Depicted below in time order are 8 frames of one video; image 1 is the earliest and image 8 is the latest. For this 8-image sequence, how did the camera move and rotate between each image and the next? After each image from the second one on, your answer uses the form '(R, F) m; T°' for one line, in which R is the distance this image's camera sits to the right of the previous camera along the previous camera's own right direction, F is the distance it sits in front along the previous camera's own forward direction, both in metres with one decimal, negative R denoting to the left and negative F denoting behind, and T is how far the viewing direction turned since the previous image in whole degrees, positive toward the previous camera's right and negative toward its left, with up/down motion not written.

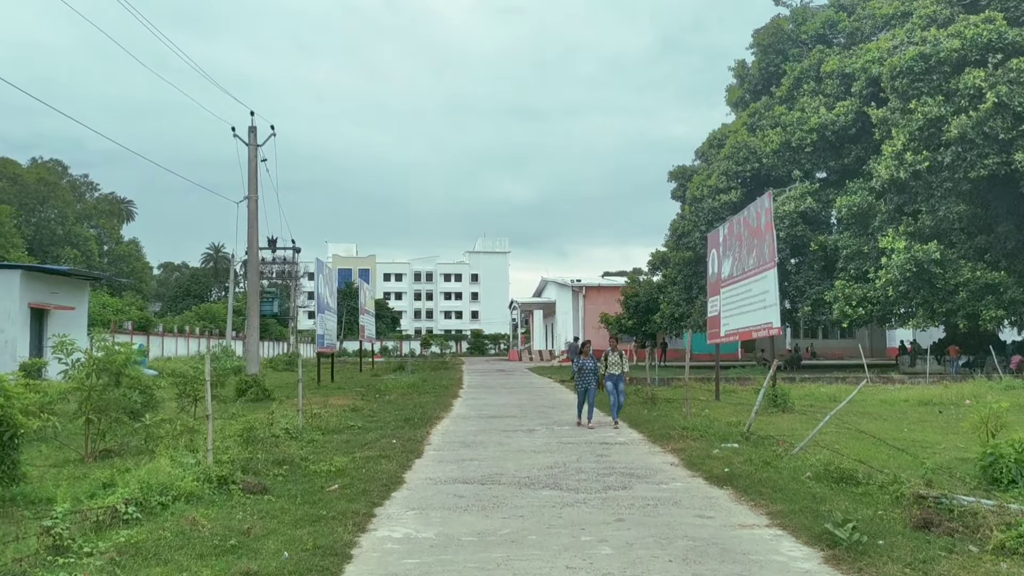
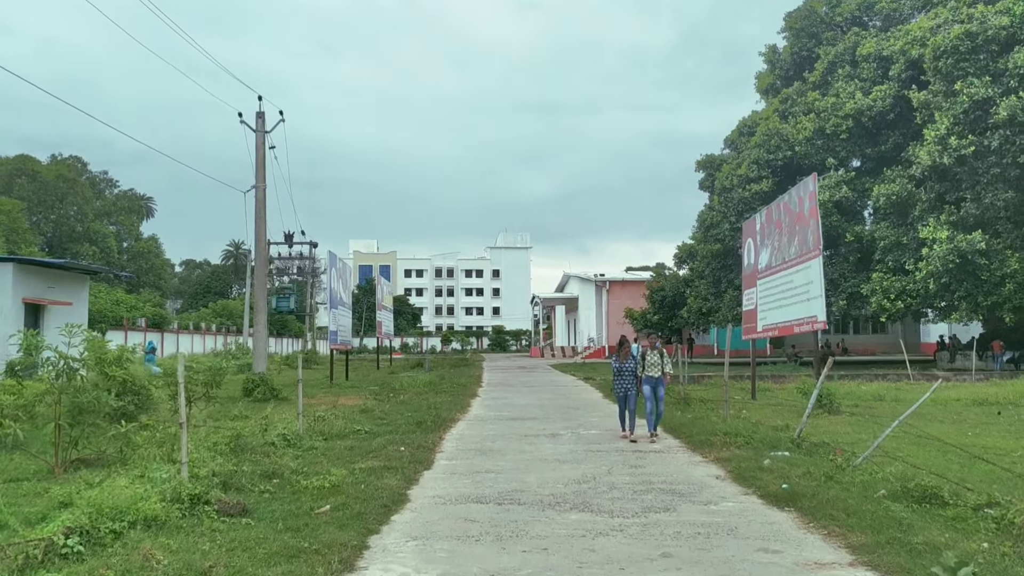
(0.0, +1.1) m; -2°
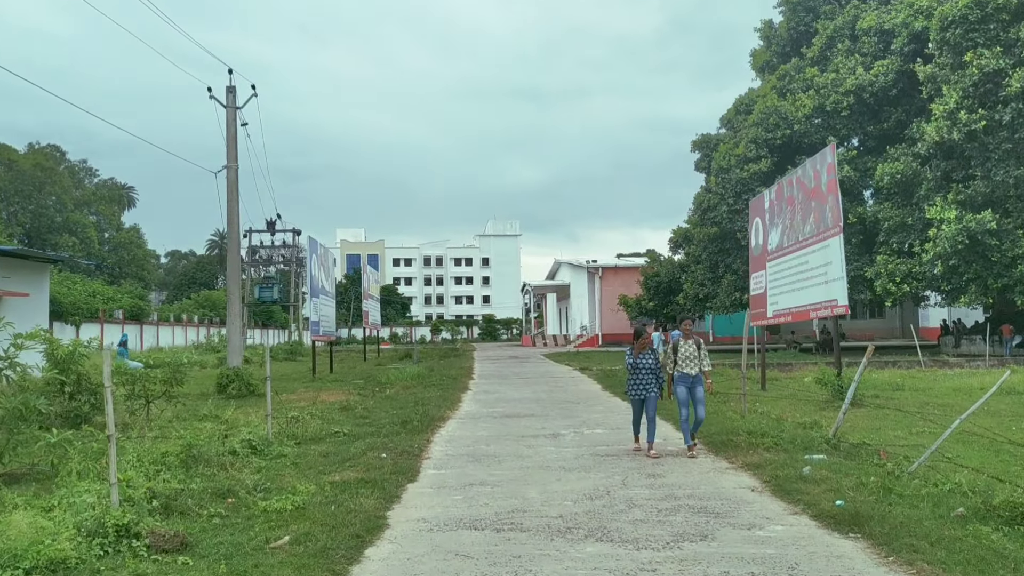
(-0.1, +1.1) m; +1°
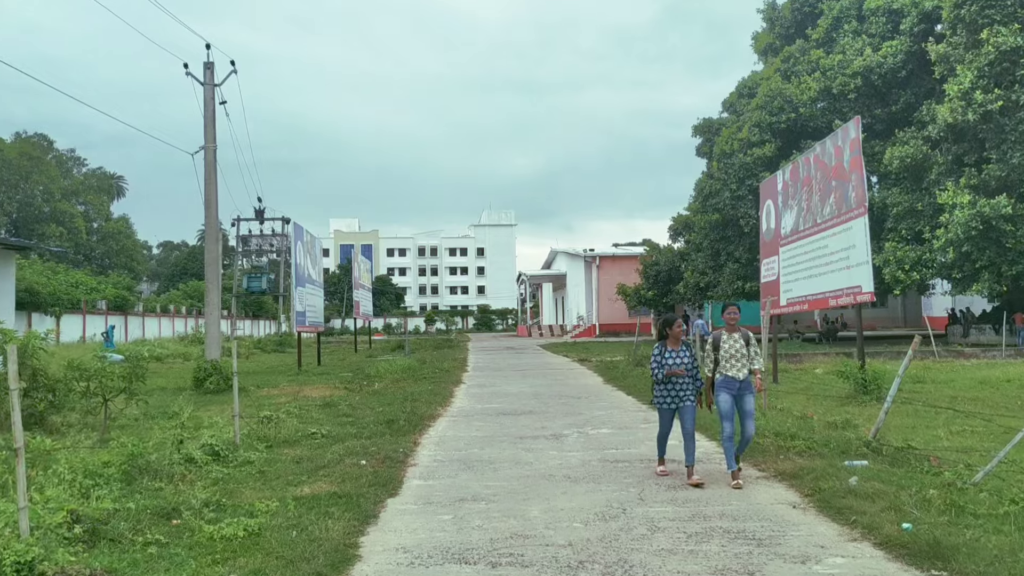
(0.0, +1.0) m; 0°
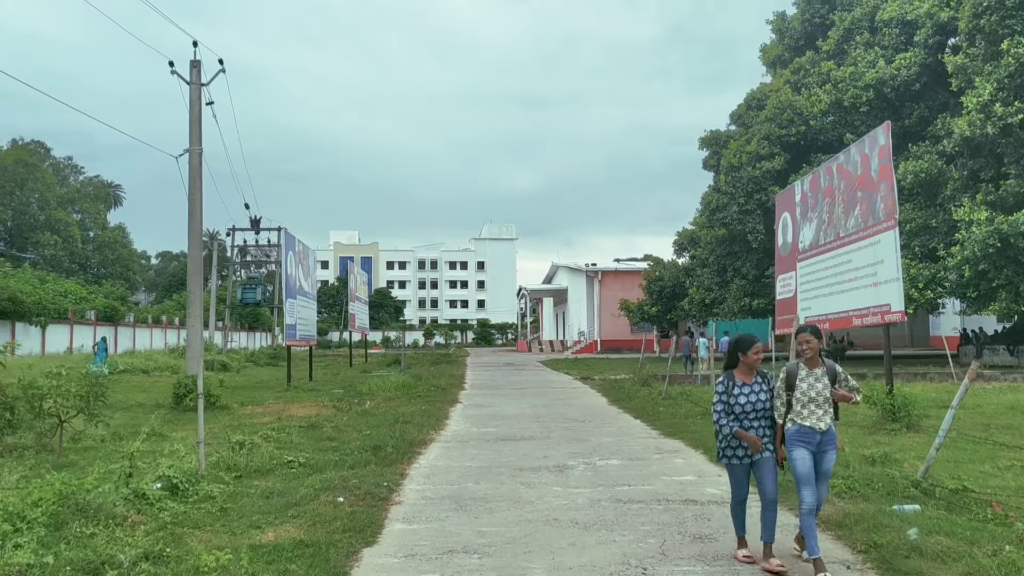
(0.0, +0.9) m; 0°
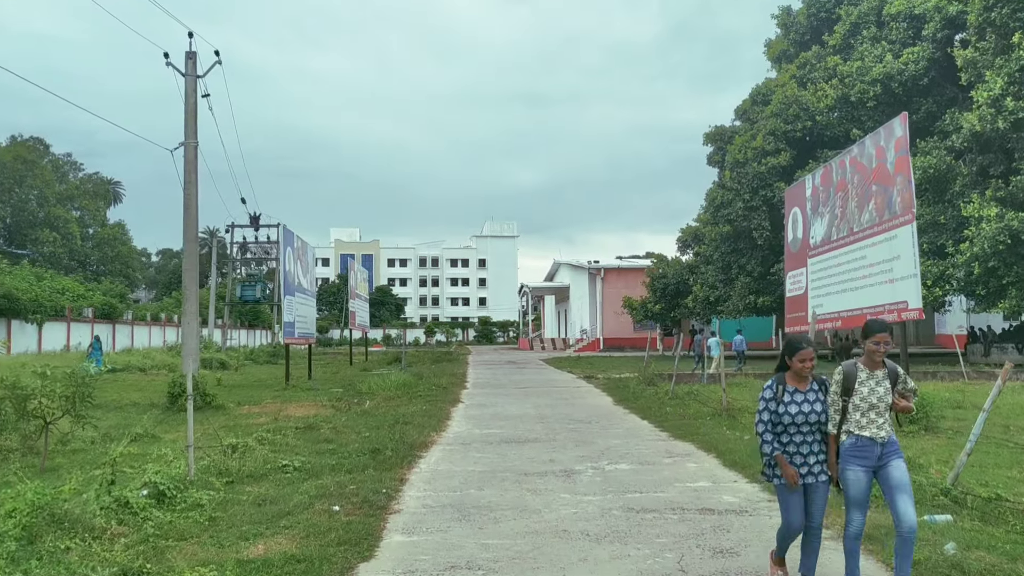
(0.0, +0.3) m; 0°
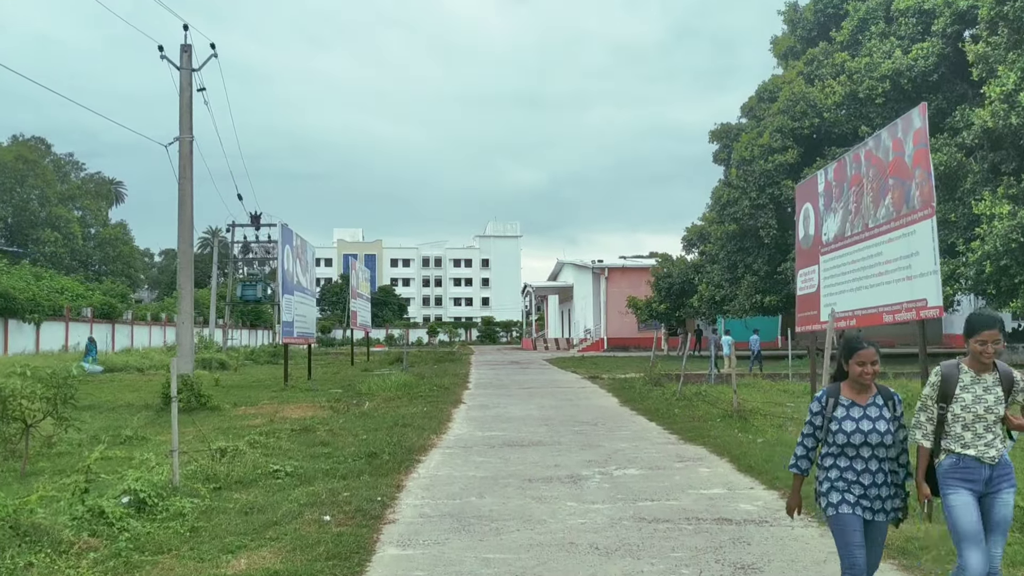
(0.0, +0.4) m; 0°
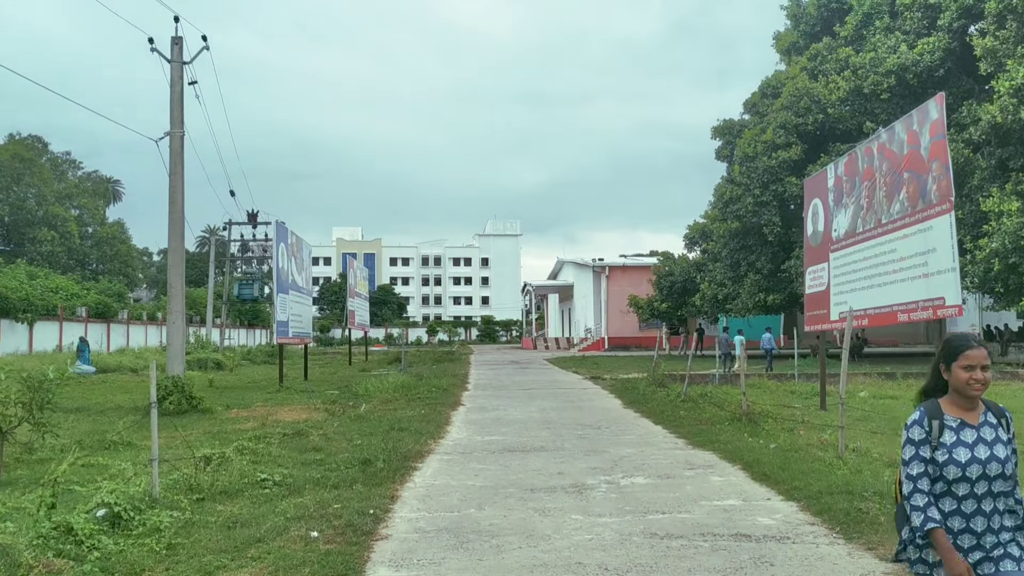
(0.0, +0.4) m; 0°
